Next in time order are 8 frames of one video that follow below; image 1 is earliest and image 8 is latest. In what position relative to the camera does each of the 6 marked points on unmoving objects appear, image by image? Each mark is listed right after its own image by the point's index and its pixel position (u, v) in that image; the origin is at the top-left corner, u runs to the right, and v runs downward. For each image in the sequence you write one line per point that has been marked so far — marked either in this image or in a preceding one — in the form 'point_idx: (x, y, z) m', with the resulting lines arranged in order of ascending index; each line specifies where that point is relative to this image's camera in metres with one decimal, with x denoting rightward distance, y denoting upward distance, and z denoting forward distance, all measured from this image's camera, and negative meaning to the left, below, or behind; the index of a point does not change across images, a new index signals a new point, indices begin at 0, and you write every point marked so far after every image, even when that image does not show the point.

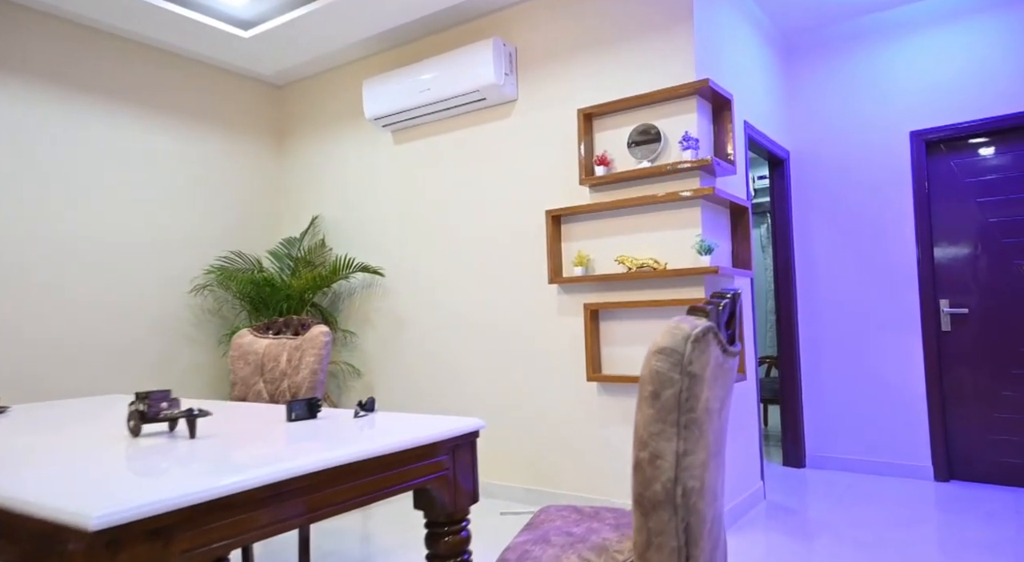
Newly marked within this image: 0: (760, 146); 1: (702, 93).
0: (+1.4, +0.8, +3.9) m
1: (+0.8, +0.8, +3.0) m
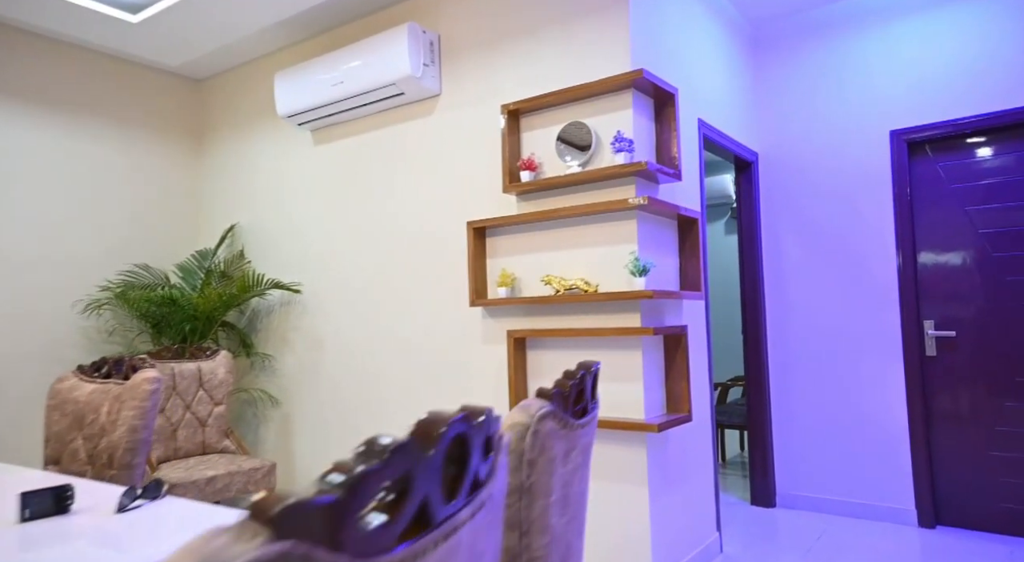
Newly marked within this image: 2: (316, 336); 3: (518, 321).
0: (+1.0, +0.7, +3.4) m
1: (+0.5, +0.7, +2.5) m
2: (-1.1, -0.3, +3.6) m
3: (0.0, -0.2, +2.8) m
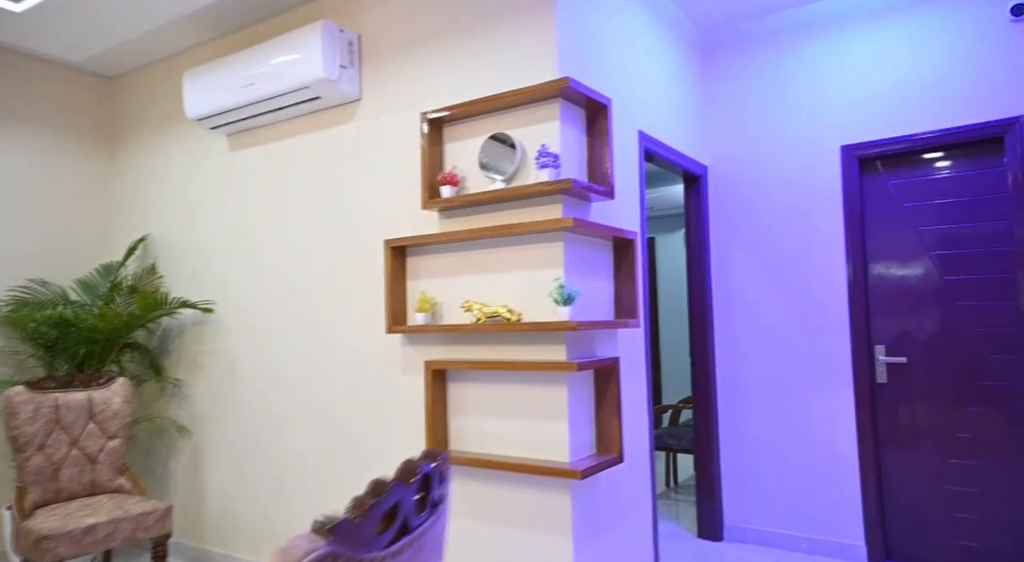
0: (+0.7, +0.6, +3.2) m
1: (+0.2, +0.6, +2.3) m
2: (-1.4, -0.4, +3.3) m
3: (-0.3, -0.3, +2.6) m
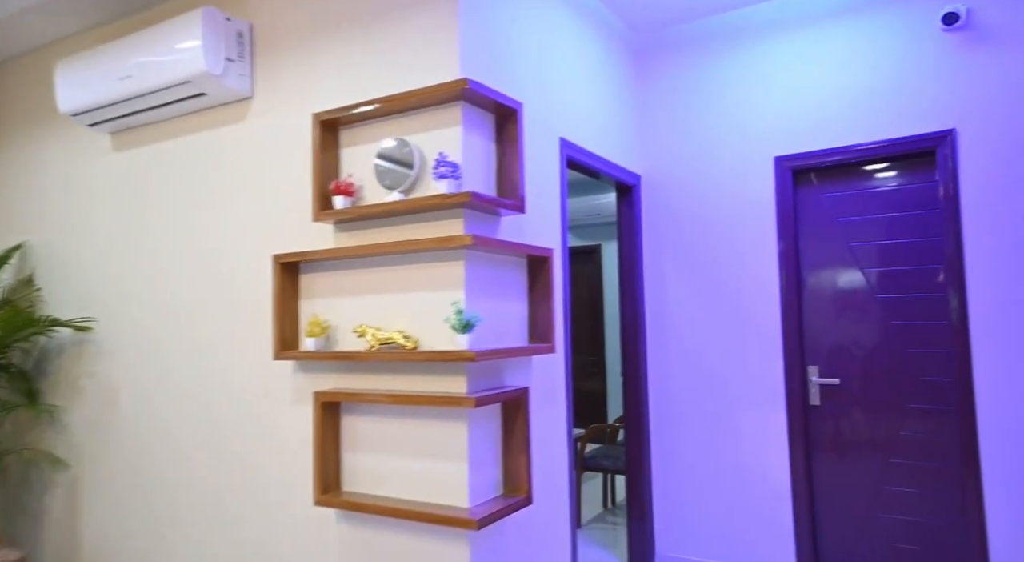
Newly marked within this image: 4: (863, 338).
0: (+0.3, +0.5, +3.0) m
1: (-0.1, +0.6, +2.1) m
2: (-1.8, -0.5, +3.0) m
3: (-0.6, -0.3, +2.3) m
4: (+1.6, -0.3, +3.1) m
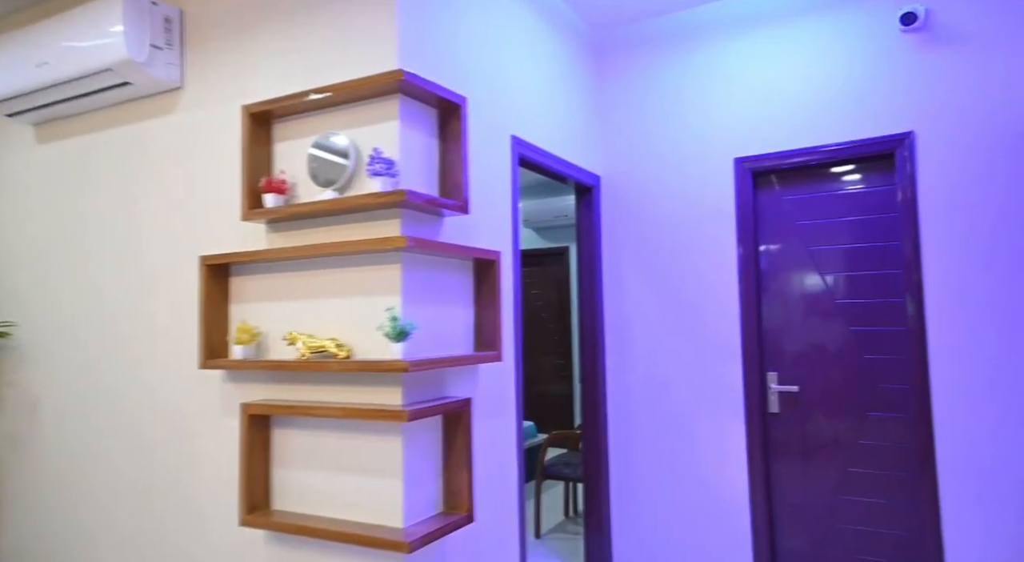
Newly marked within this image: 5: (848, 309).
0: (+0.1, +0.5, +2.9) m
1: (-0.3, +0.5, +1.9) m
2: (-2.0, -0.5, +2.8) m
3: (-0.8, -0.3, +2.1) m
4: (+1.4, -0.3, +3.1) m
5: (+1.5, -0.1, +3.0) m
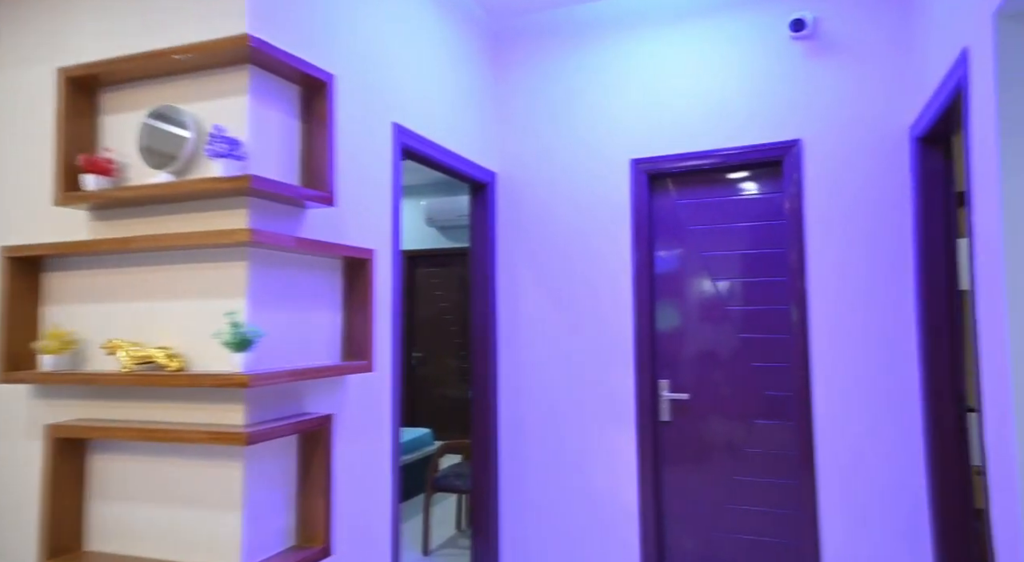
0: (-0.3, +0.5, +2.7) m
1: (-0.6, +0.5, +1.7) m
2: (-2.4, -0.4, +2.3) m
3: (-1.2, -0.3, +1.8) m
4: (+0.9, -0.3, +3.0) m
5: (+1.0, -0.2, +3.0) m
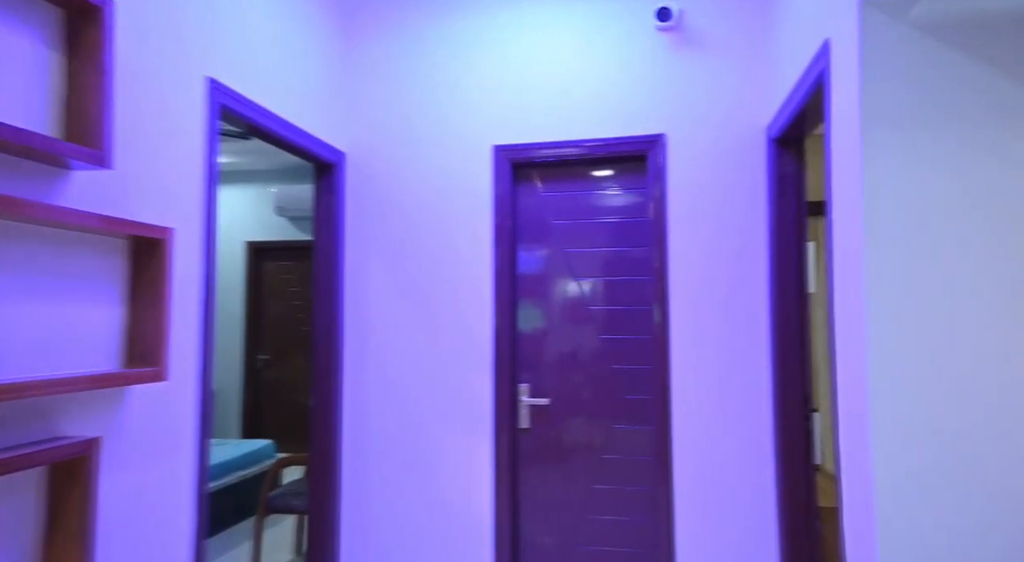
0: (-0.9, +0.5, +2.3) m
1: (-1.0, +0.6, +1.2) m
2: (-2.9, -0.4, +1.5) m
3: (-1.5, -0.3, +1.2) m
4: (+0.3, -0.3, +2.8) m
5: (+0.4, -0.1, +2.8) m
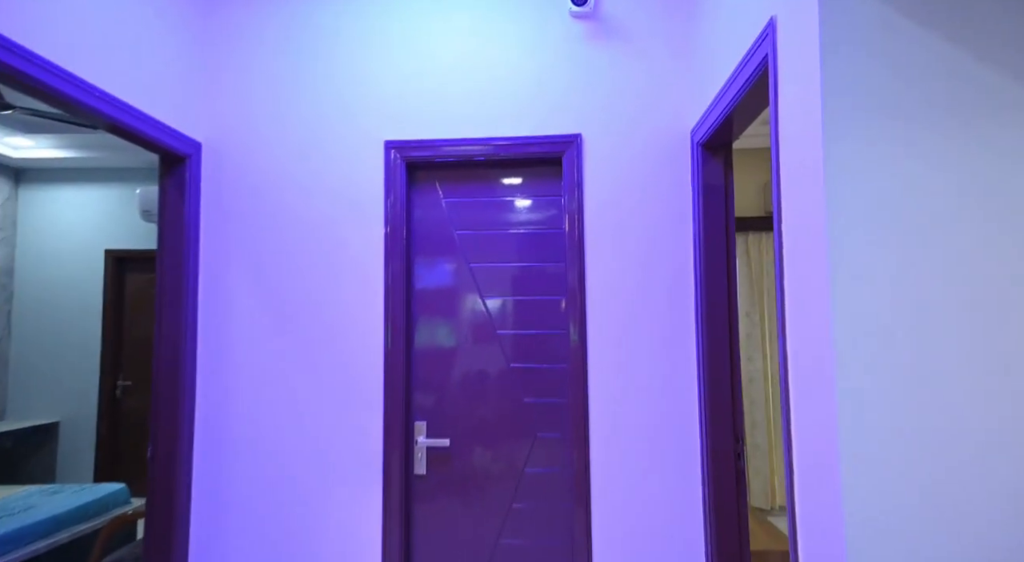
0: (-1.2, +0.5, +1.7) m
1: (-1.1, +0.6, +0.7) m
2: (-3.0, -0.4, +0.6) m
3: (-1.7, -0.3, +0.6) m
4: (-0.1, -0.4, +2.4) m
5: (0.0, -0.2, +2.4) m
